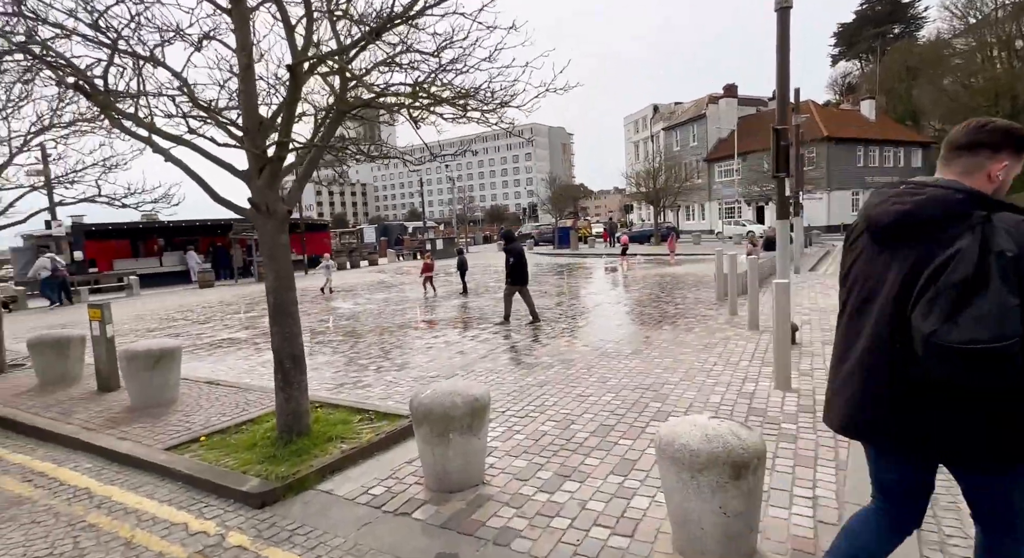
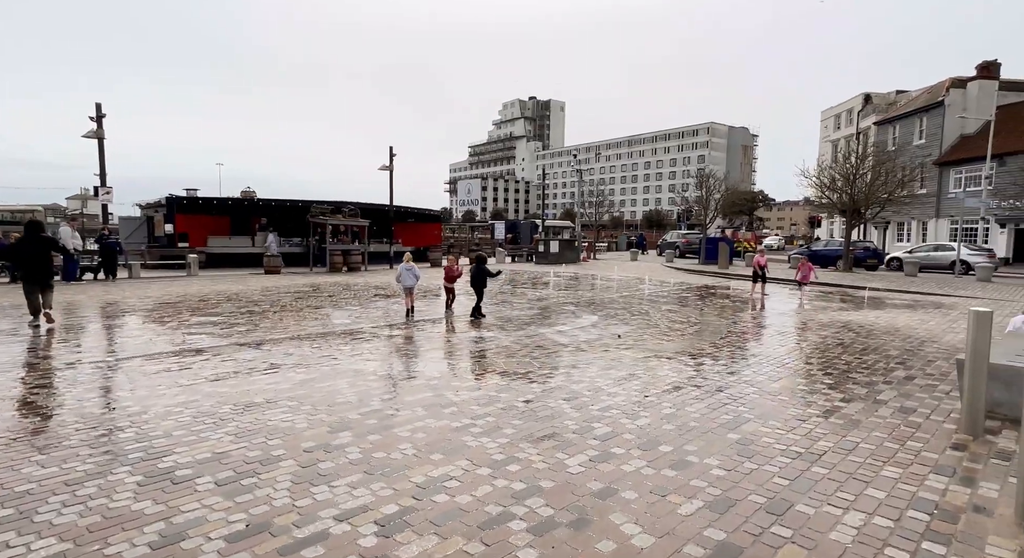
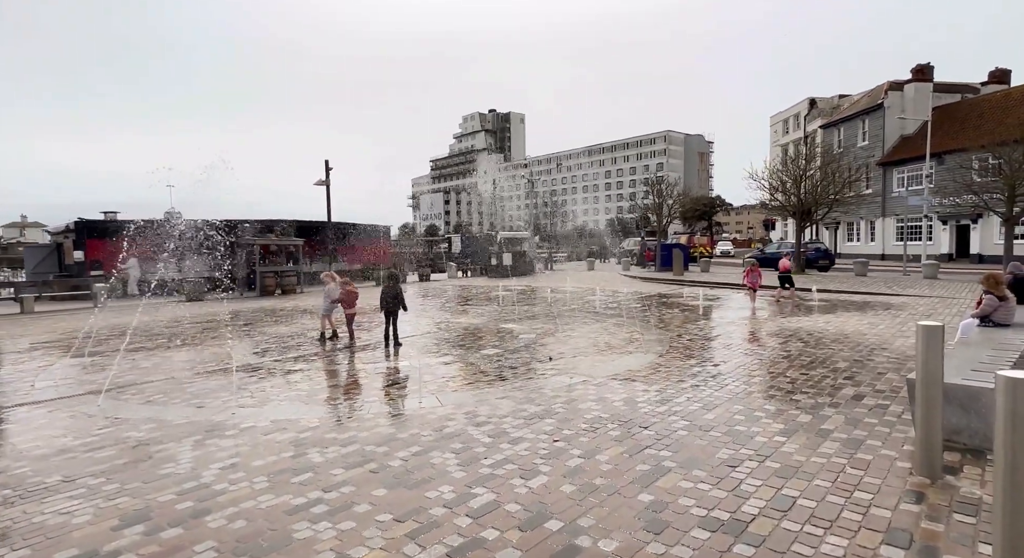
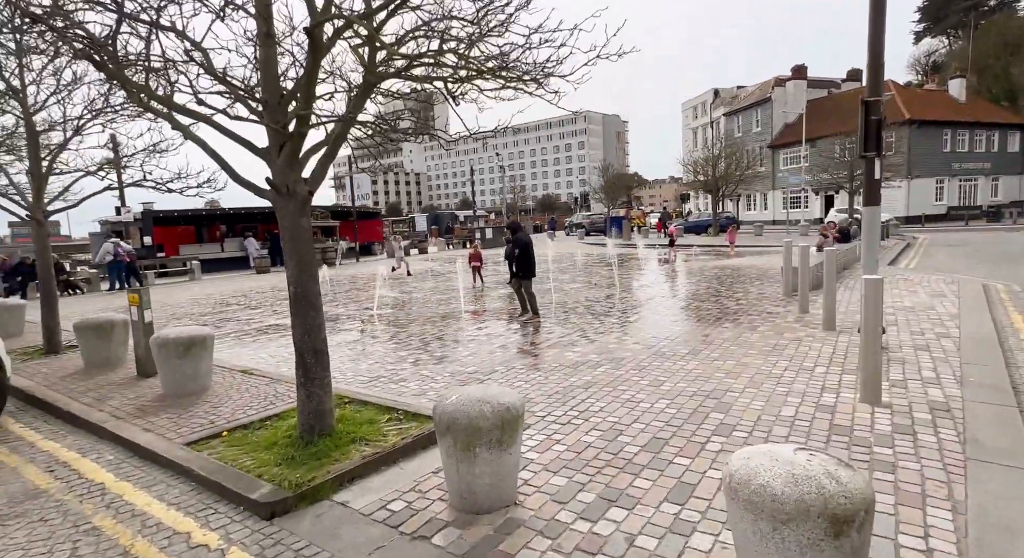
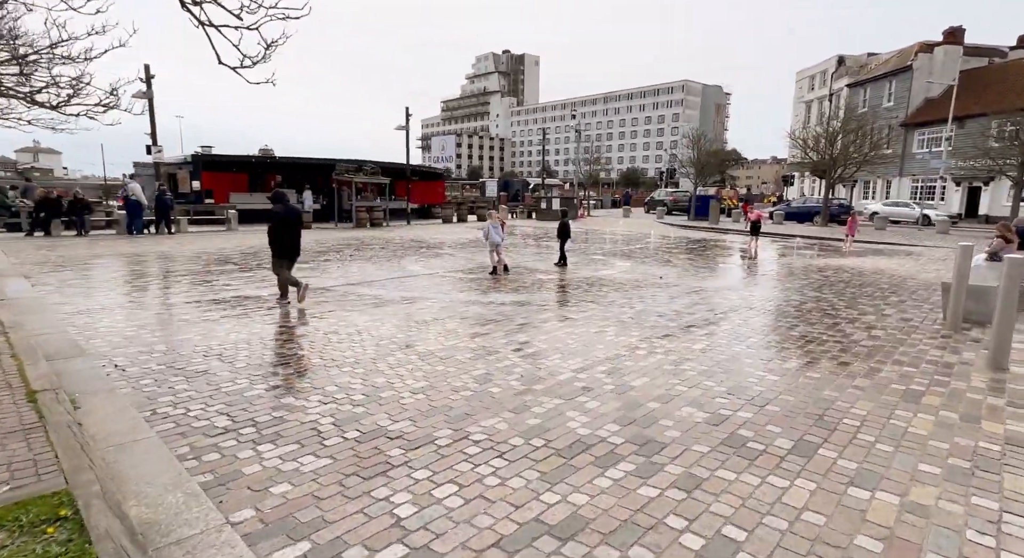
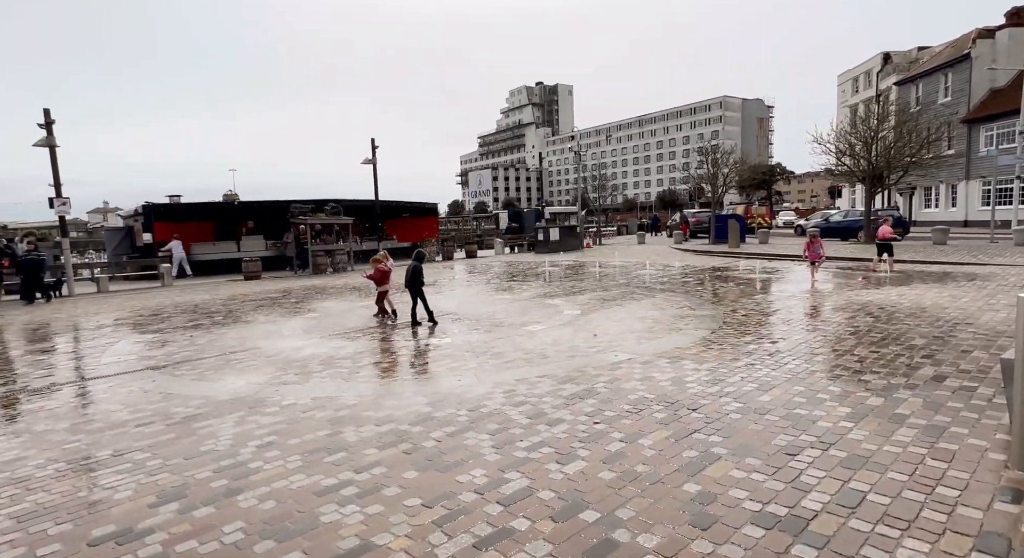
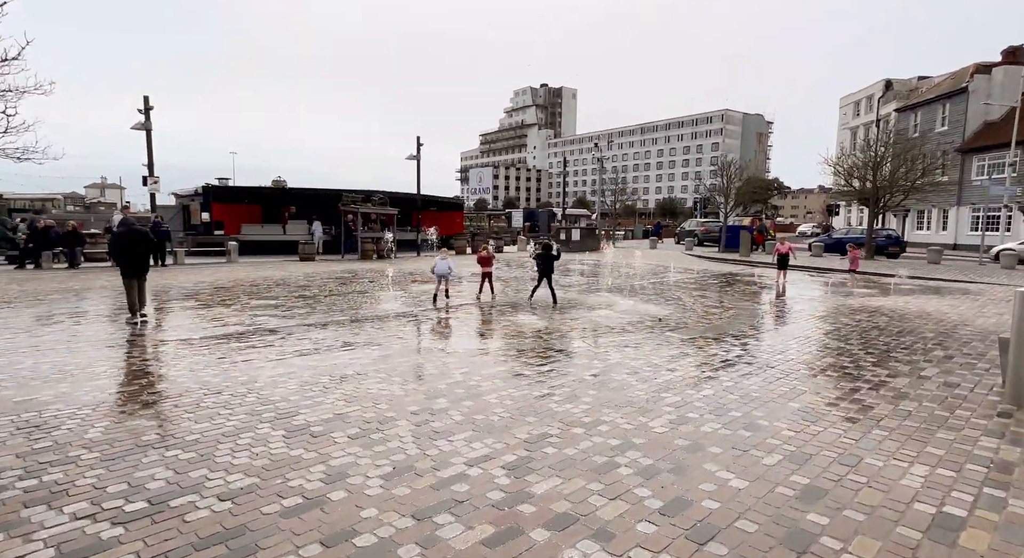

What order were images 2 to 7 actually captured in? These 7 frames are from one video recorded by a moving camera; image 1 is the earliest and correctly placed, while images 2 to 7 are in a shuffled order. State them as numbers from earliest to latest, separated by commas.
4, 5, 7, 2, 3, 6
